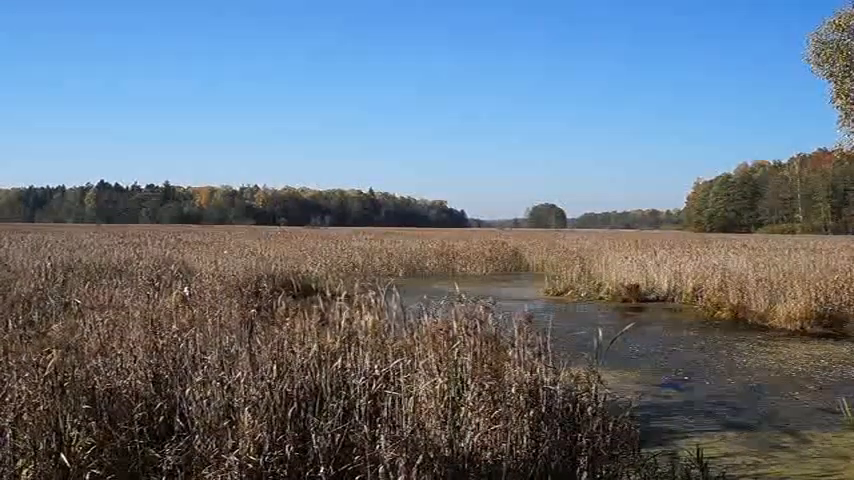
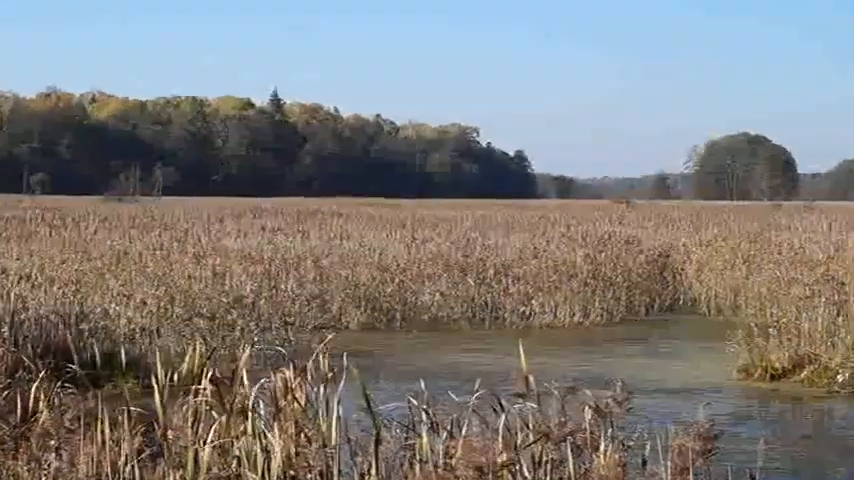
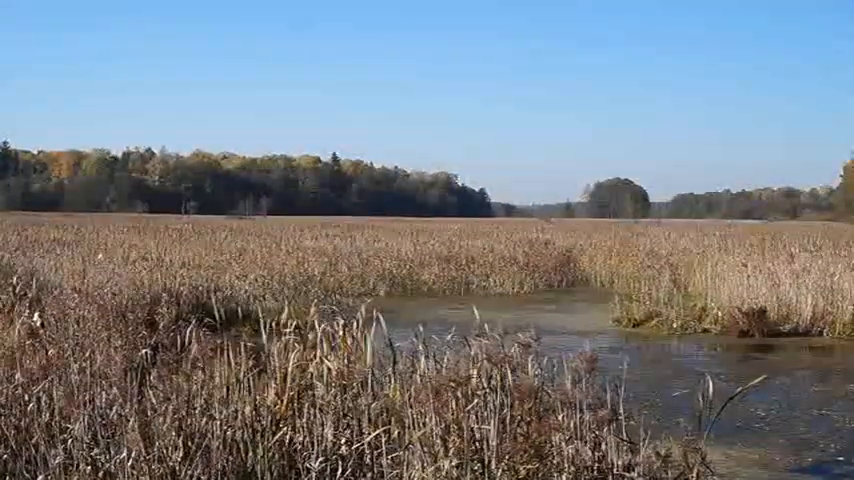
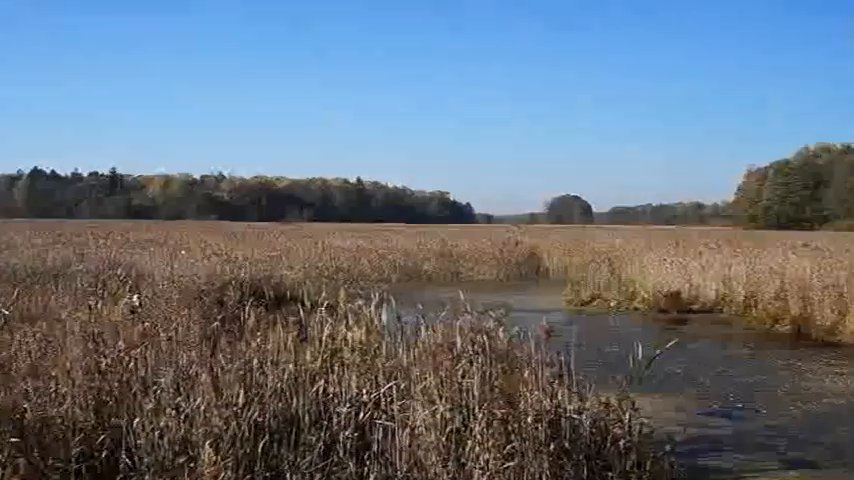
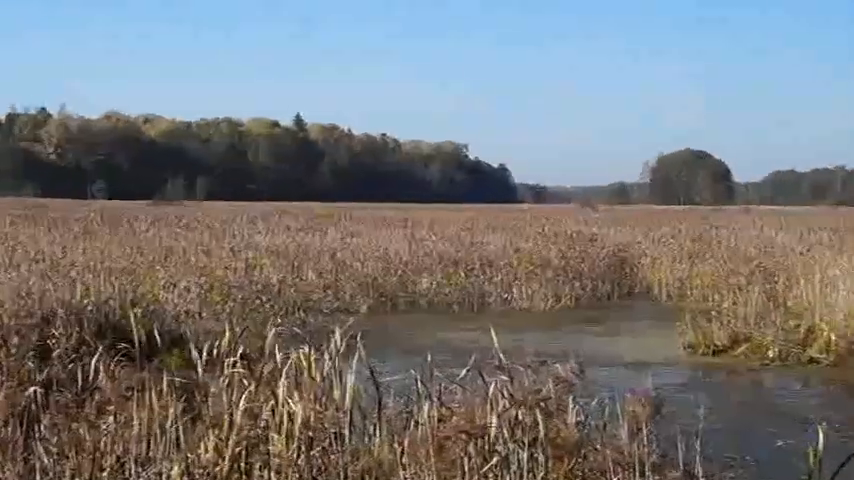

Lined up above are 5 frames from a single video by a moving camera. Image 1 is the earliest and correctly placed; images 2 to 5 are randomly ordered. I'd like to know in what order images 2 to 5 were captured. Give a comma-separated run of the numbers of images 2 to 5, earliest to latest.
4, 3, 5, 2
